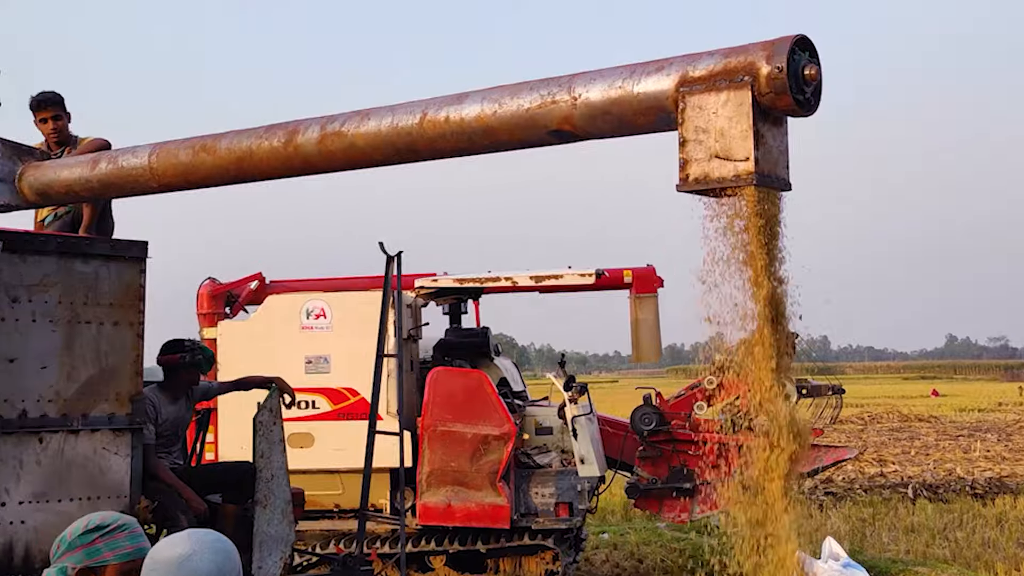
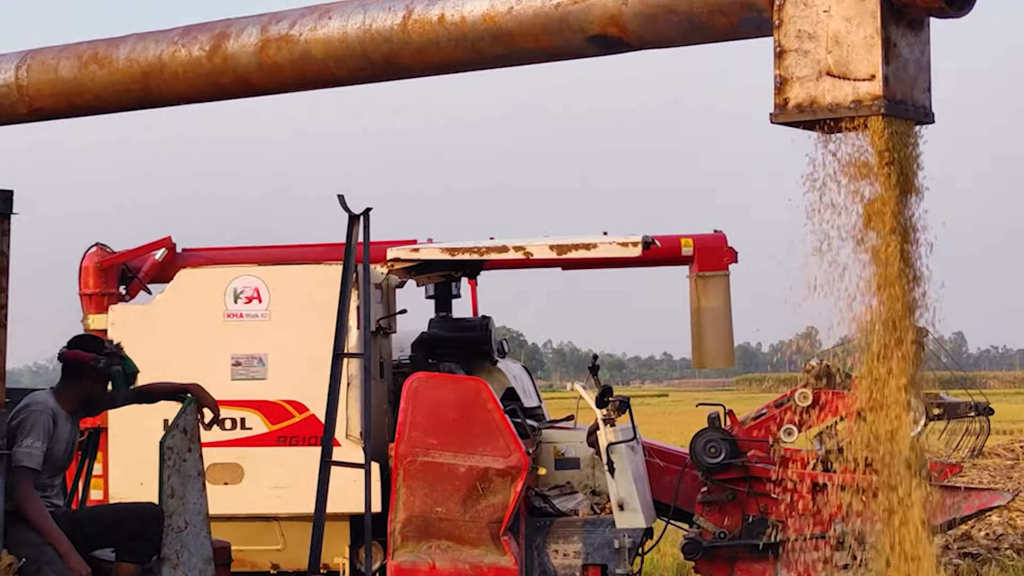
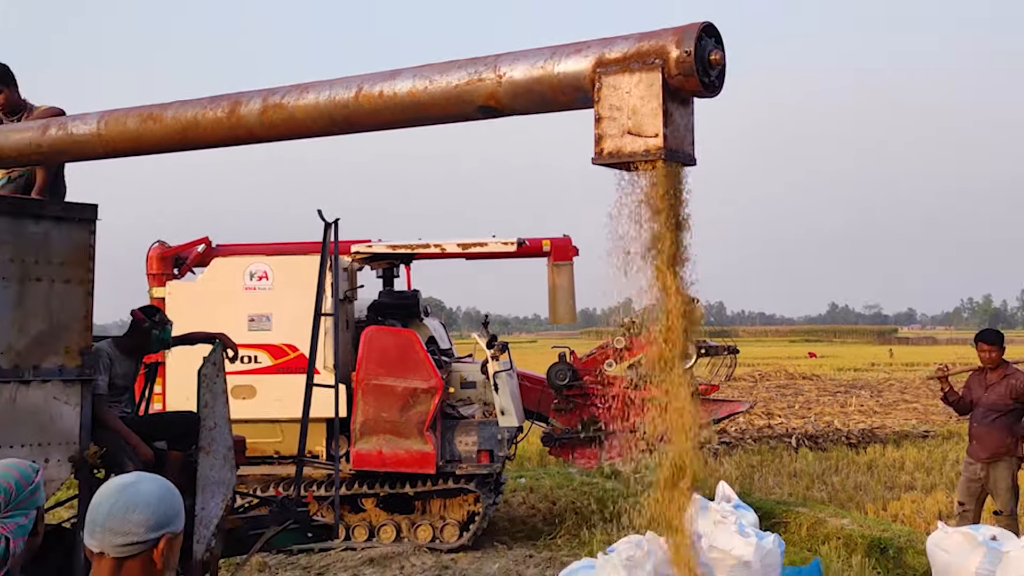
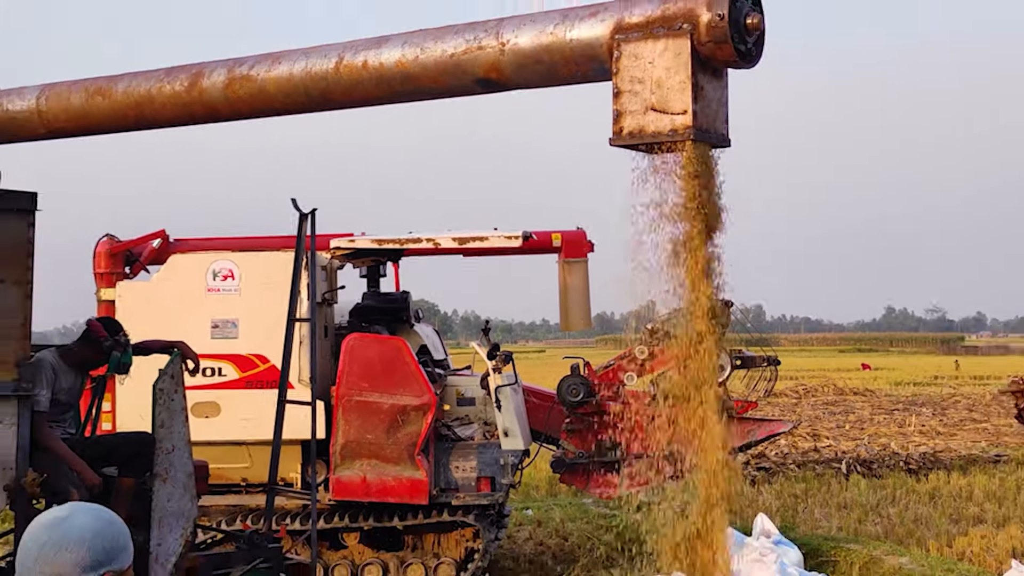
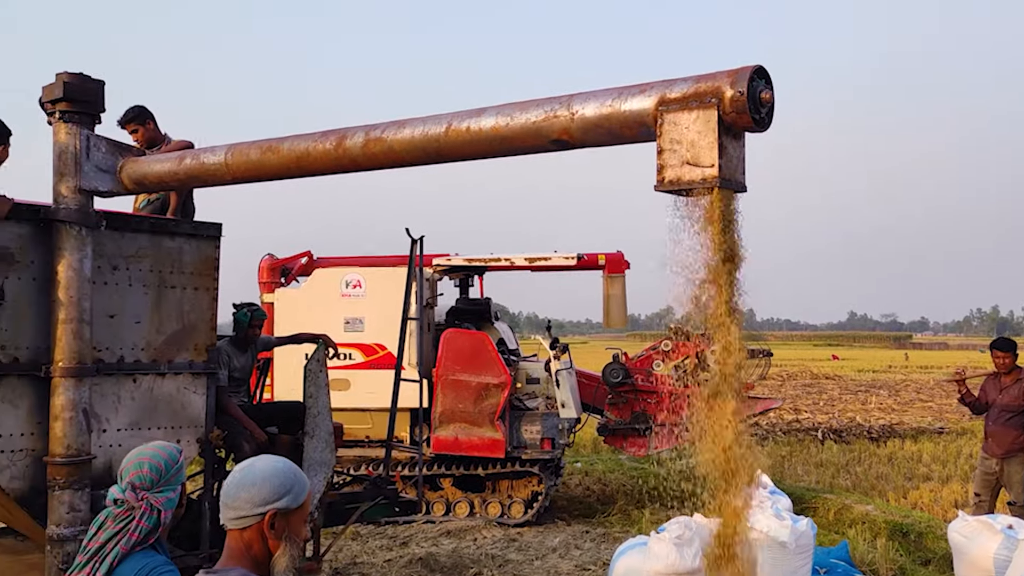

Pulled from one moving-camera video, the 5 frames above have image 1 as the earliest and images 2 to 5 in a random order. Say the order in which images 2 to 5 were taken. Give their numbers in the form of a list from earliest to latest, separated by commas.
2, 4, 3, 5
